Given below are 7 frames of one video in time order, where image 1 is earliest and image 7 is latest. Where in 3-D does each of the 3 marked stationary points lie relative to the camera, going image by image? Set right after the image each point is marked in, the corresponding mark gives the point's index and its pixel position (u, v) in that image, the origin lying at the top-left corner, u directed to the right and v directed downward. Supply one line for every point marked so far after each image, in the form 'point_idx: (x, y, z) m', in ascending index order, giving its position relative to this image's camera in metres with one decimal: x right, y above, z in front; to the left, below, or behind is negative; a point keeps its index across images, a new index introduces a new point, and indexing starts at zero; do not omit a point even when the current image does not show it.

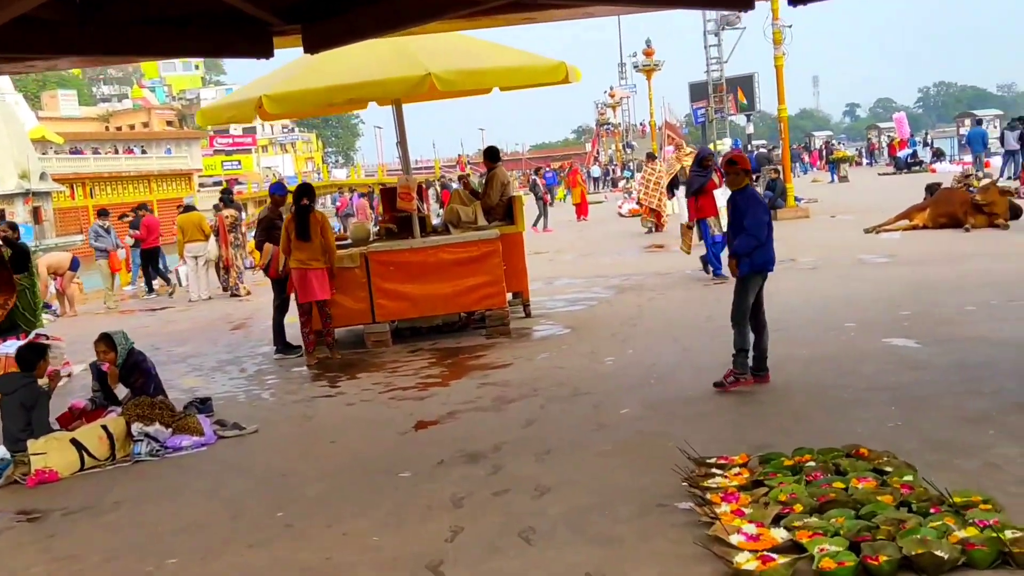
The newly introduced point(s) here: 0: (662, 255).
0: (+2.0, +0.4, +13.4) m
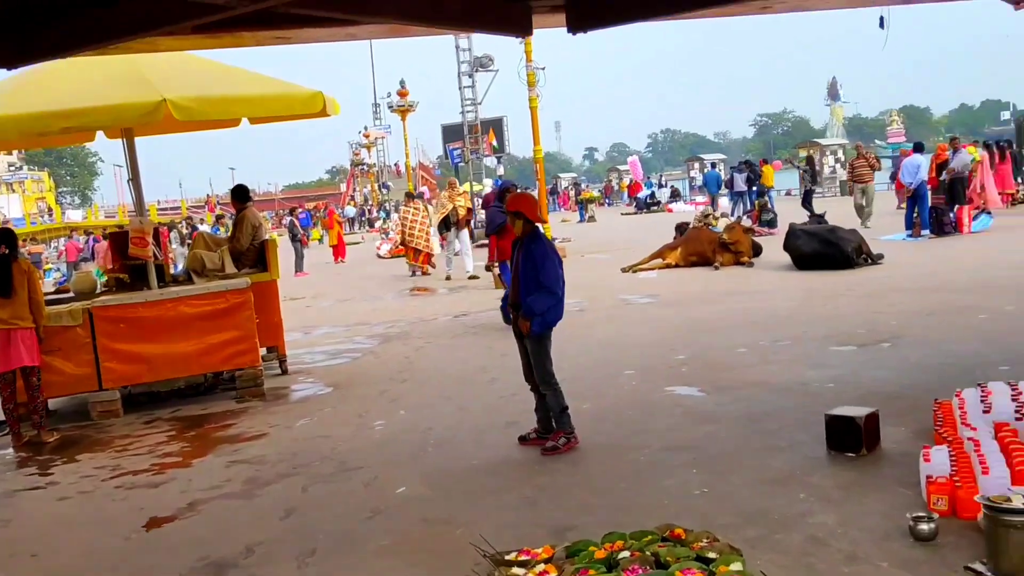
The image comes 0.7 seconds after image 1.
0: (-1.1, -0.2, +12.9) m
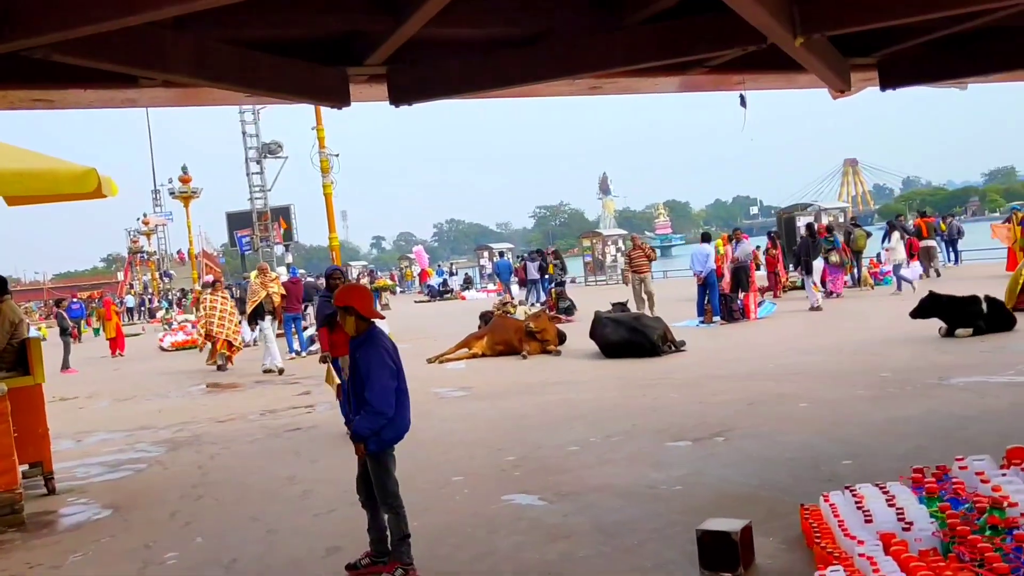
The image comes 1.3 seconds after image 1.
0: (-3.4, -1.3, +11.8) m
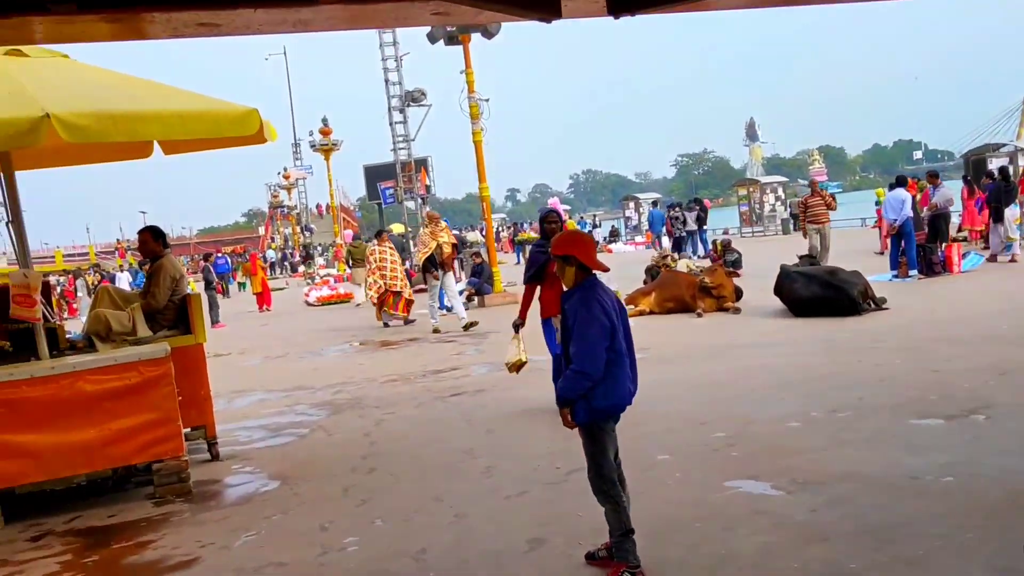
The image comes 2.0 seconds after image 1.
0: (-1.6, -0.8, +11.3) m
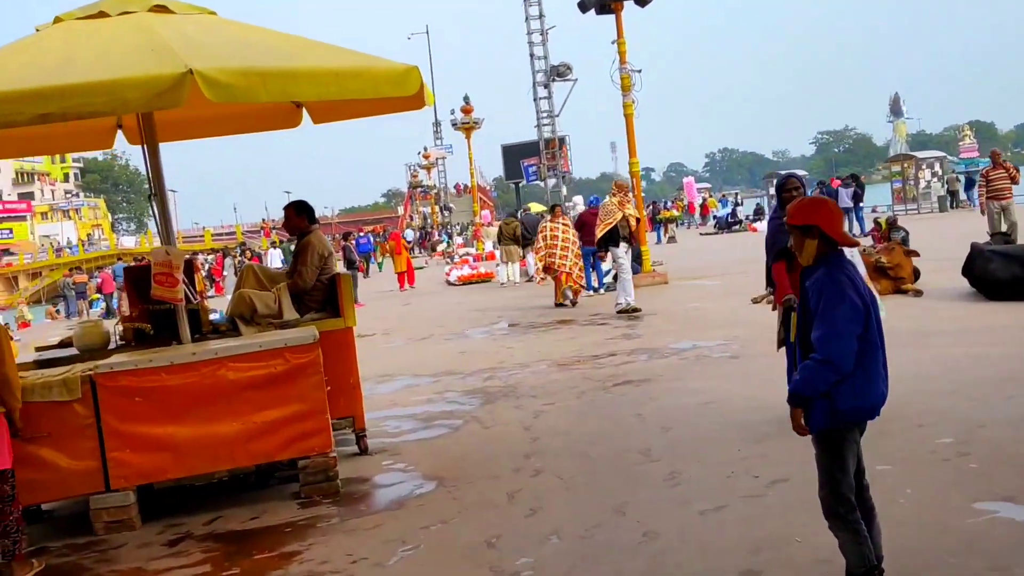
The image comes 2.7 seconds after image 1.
0: (+0.1, -0.6, +10.7) m
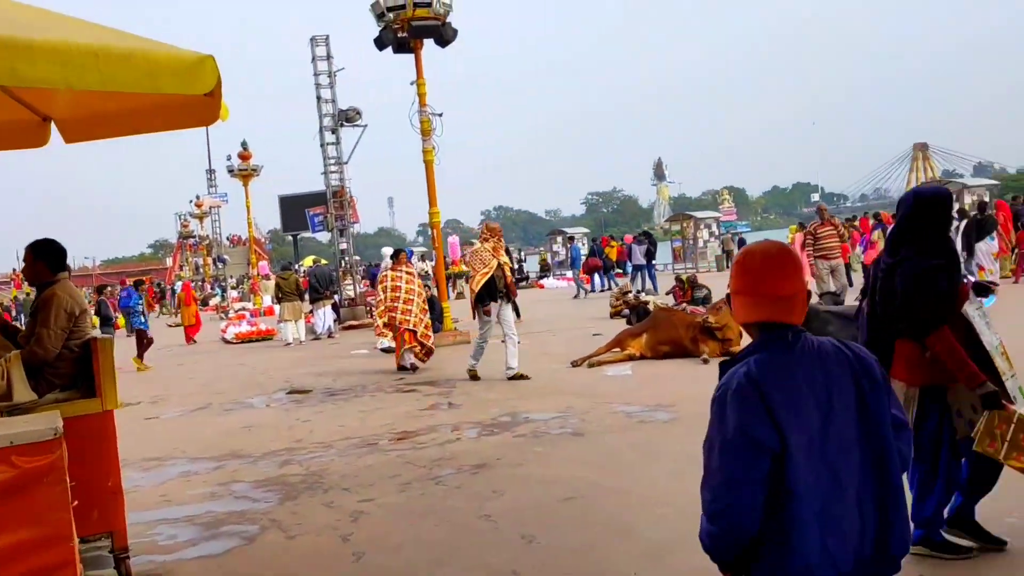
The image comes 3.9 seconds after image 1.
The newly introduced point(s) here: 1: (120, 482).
0: (-1.7, -1.1, +9.1) m
1: (-1.8, -0.9, +4.6) m
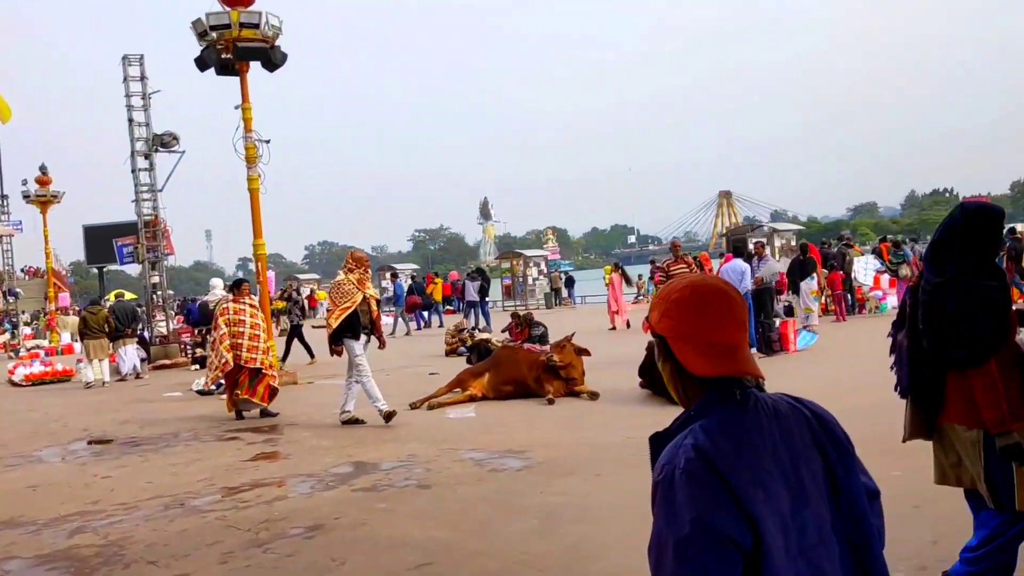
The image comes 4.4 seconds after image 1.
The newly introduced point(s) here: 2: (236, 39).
0: (-3.0, -1.4, +7.9) m
1: (-2.3, -1.0, +3.4) m
2: (-4.0, +3.7, +14.9) m
